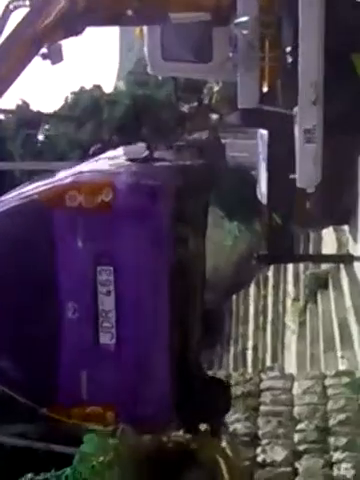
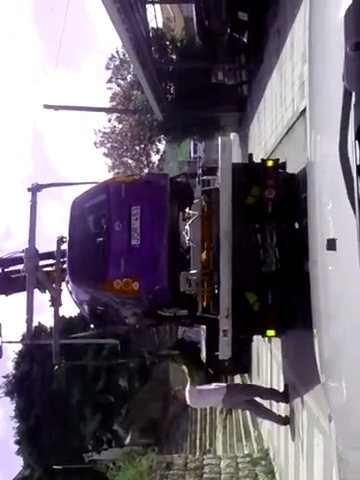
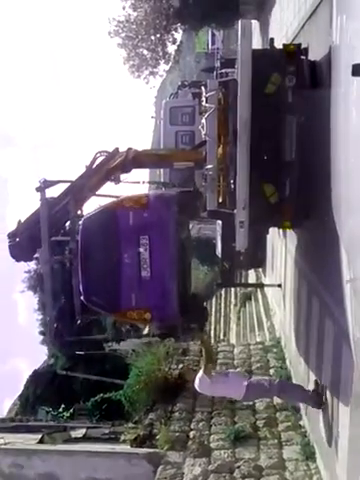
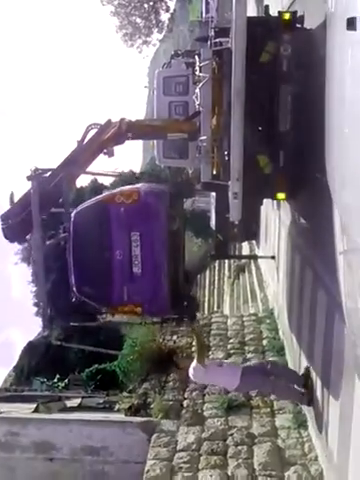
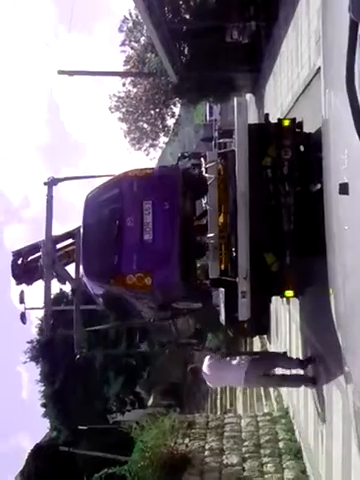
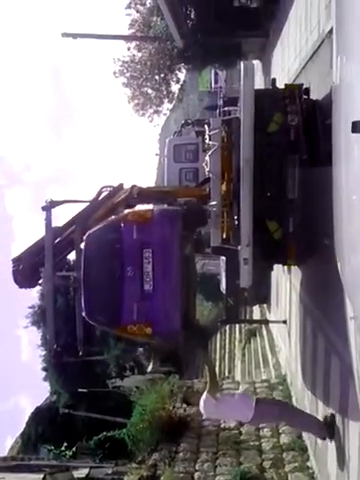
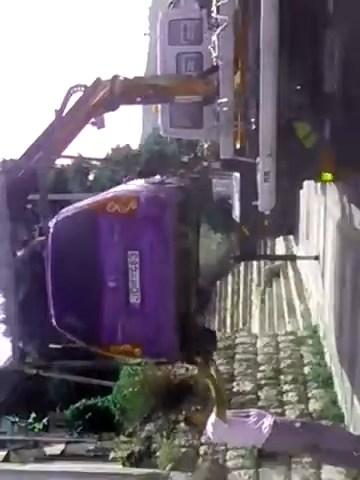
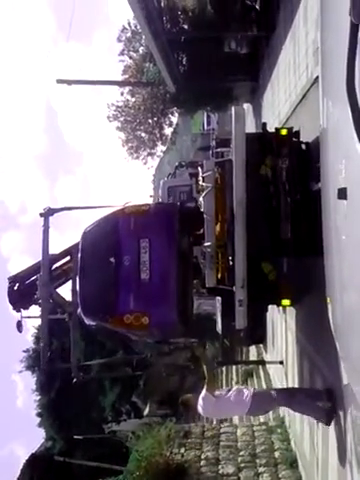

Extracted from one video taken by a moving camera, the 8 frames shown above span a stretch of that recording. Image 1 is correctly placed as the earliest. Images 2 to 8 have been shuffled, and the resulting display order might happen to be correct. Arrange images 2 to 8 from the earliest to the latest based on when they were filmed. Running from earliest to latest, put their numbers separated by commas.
7, 4, 3, 6, 8, 5, 2
